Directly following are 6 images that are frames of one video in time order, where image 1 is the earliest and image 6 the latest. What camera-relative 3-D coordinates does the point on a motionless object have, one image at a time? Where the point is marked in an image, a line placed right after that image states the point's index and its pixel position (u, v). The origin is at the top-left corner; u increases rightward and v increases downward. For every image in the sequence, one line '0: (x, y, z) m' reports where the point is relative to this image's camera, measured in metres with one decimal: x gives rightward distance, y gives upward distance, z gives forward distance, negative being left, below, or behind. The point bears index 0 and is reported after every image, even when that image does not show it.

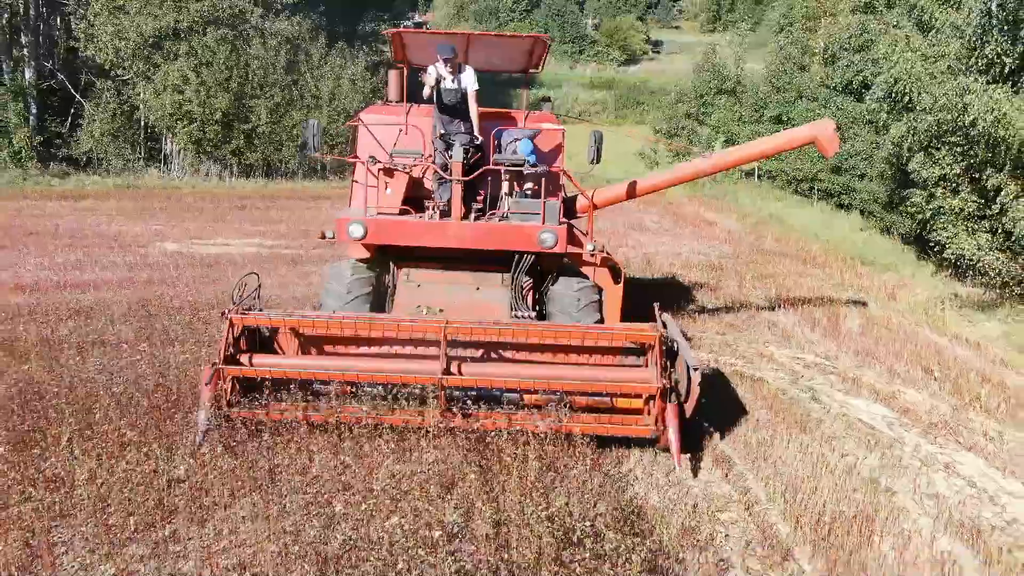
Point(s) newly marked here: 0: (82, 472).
0: (-3.0, -1.3, +5.8) m
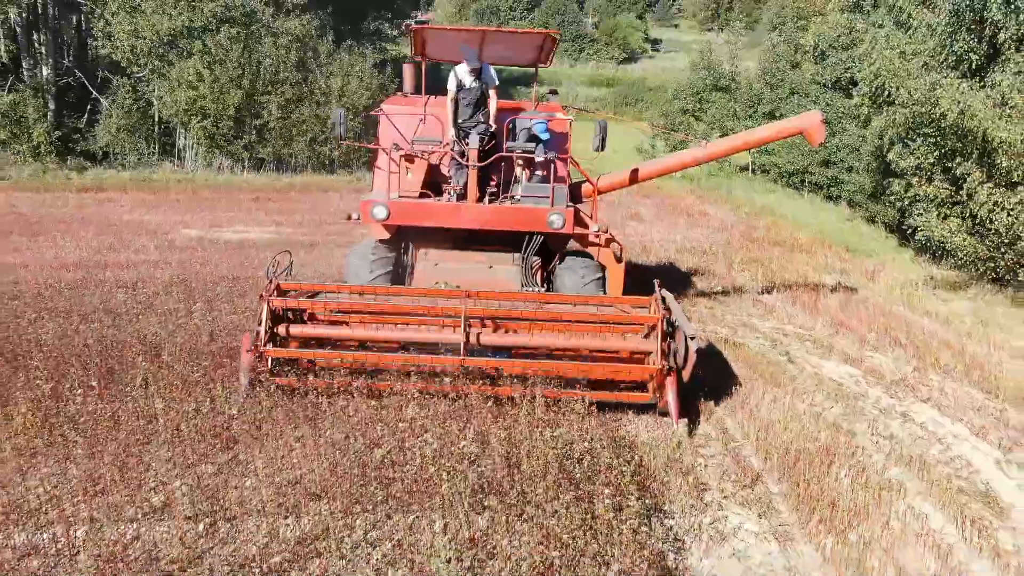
0: (-3.0, -1.0, +6.8) m
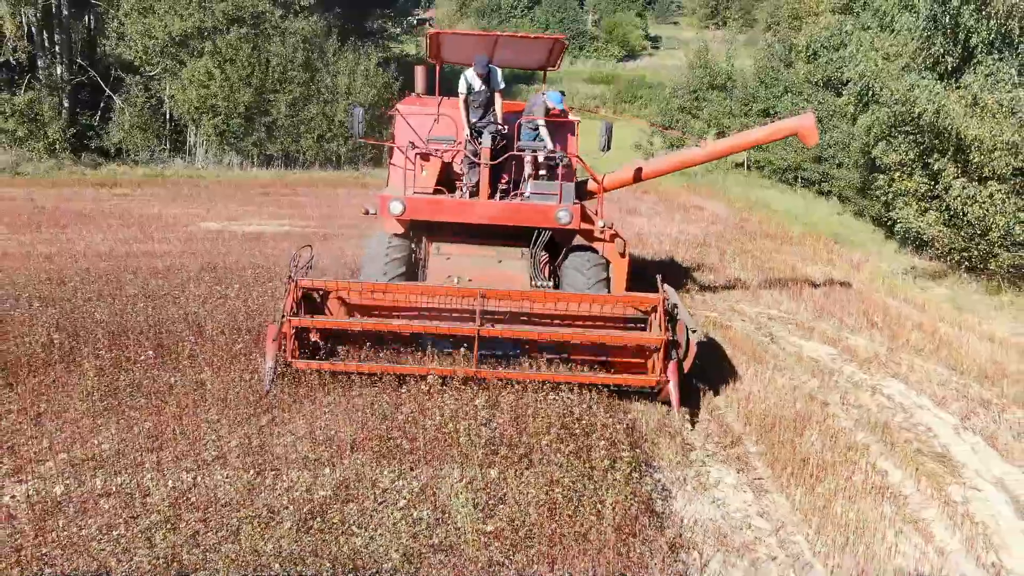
0: (-2.9, -0.8, +7.7) m
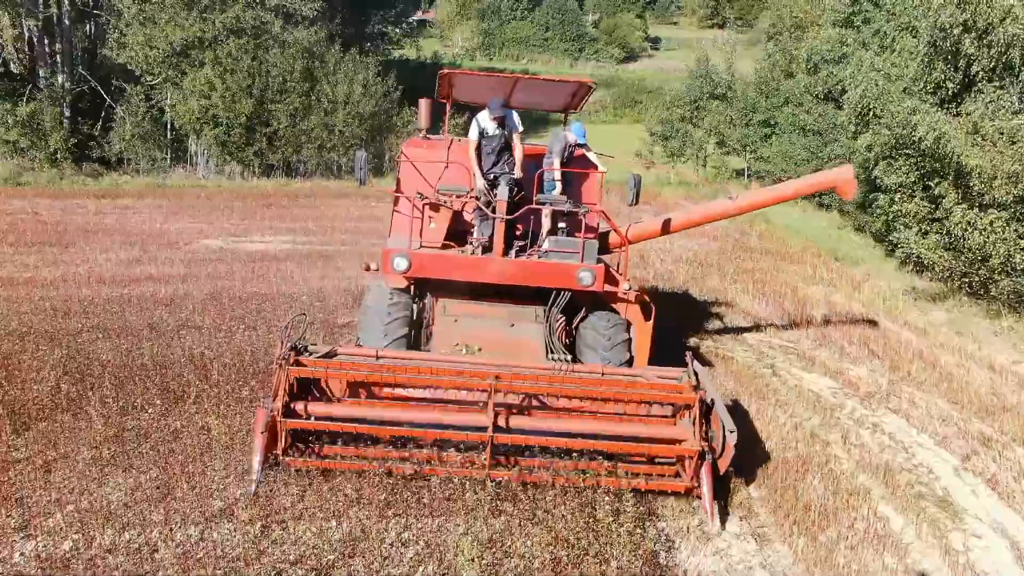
0: (-2.9, -1.3, +7.7) m
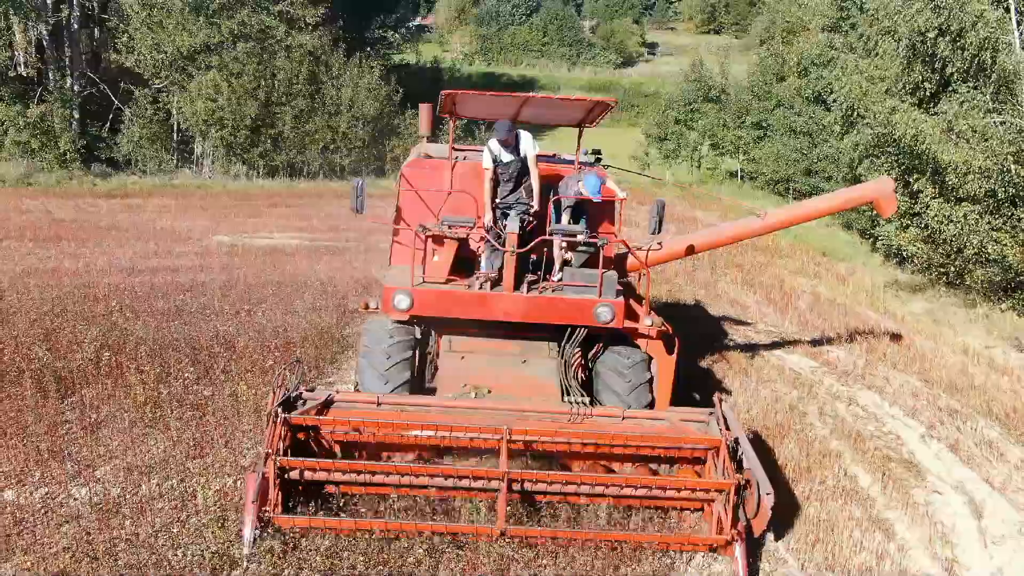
0: (-2.8, -1.0, +8.4) m
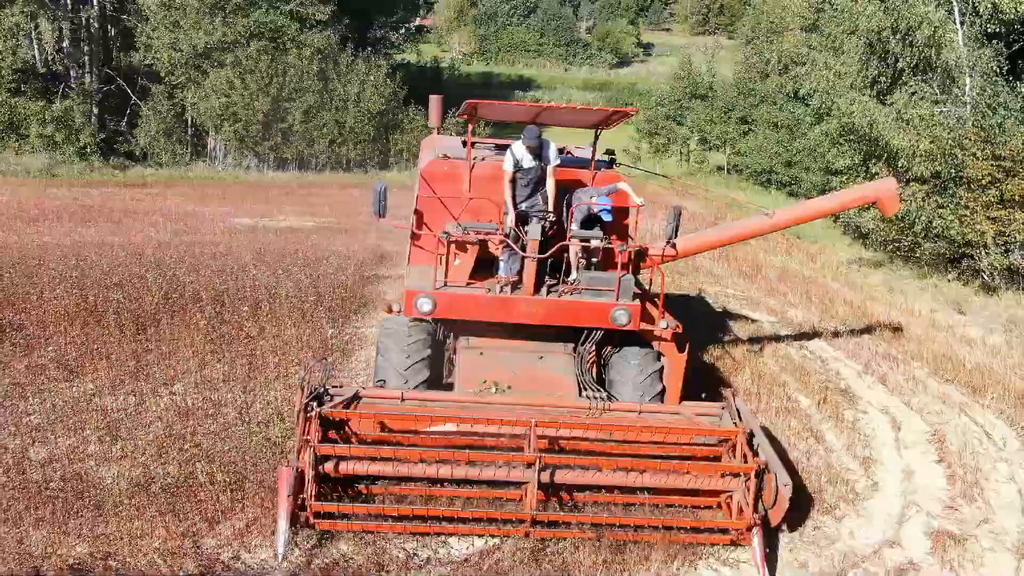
0: (-2.8, -0.5, +10.1) m
